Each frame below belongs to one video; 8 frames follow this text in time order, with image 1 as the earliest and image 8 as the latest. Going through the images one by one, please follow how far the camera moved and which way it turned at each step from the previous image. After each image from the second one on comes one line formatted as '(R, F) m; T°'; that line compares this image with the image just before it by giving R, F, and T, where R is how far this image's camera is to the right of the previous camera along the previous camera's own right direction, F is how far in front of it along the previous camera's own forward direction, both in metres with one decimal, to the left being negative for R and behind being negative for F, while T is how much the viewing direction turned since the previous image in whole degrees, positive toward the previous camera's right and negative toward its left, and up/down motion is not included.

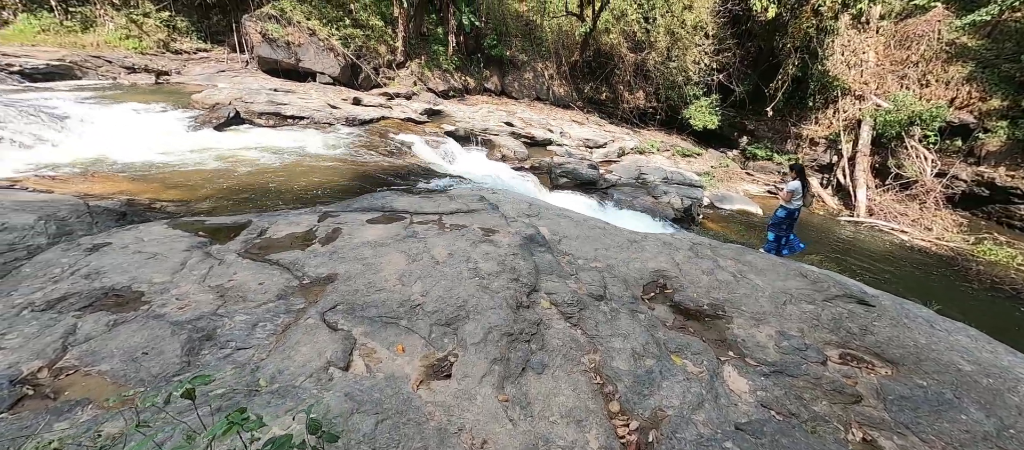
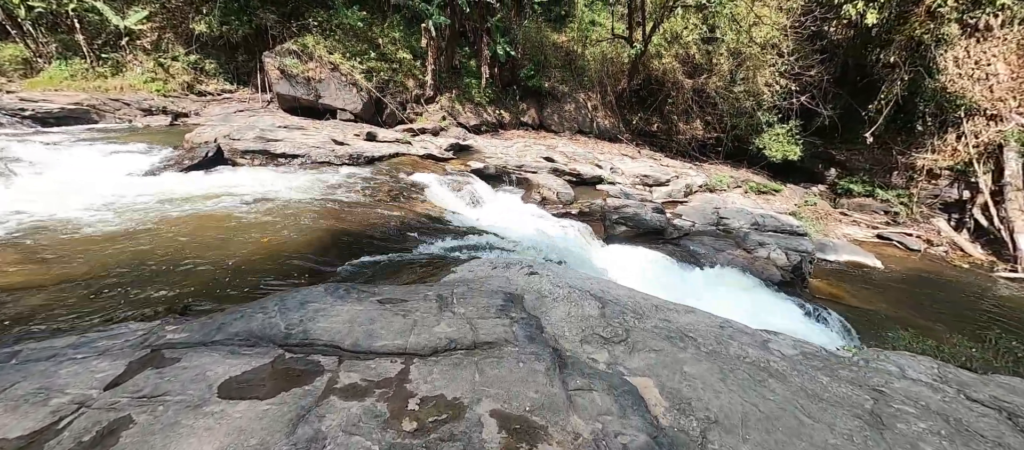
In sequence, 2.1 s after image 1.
(-0.1, +1.9) m; -6°
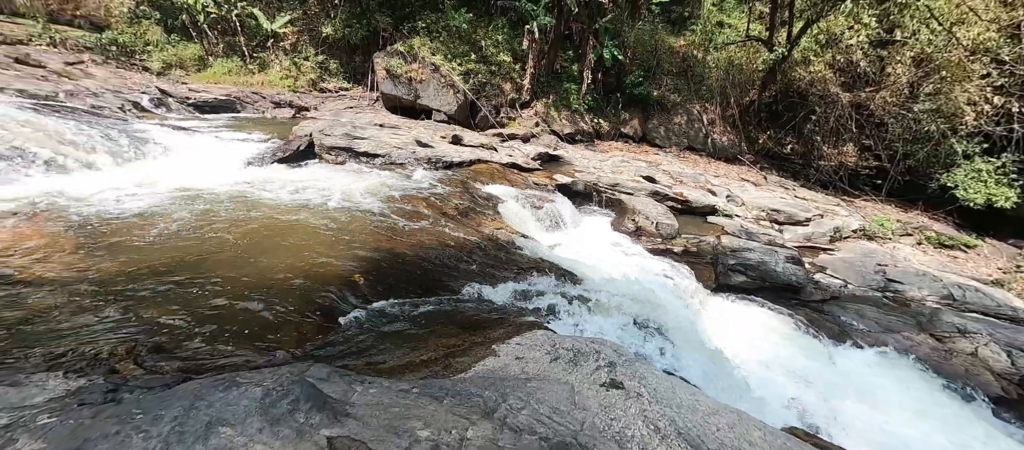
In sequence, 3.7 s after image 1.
(0.0, +0.9) m; -13°
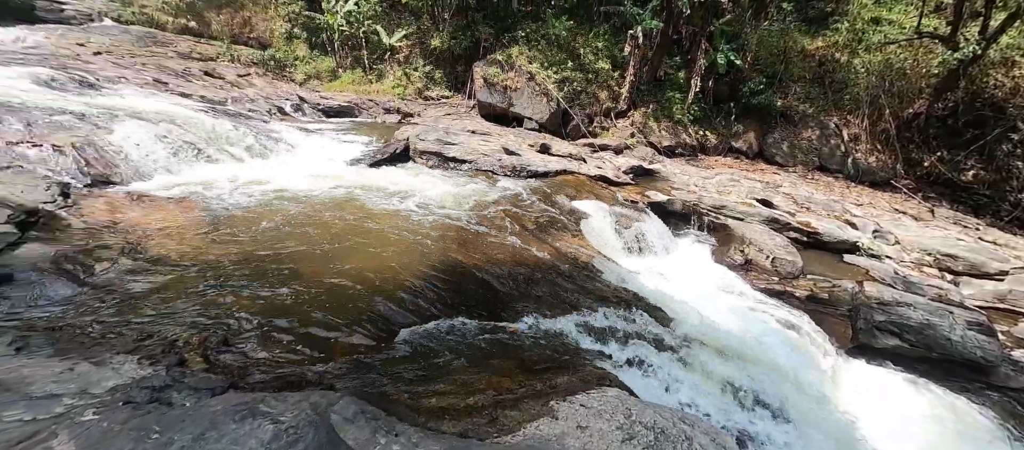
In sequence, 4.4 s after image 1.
(0.0, +0.3) m; -13°
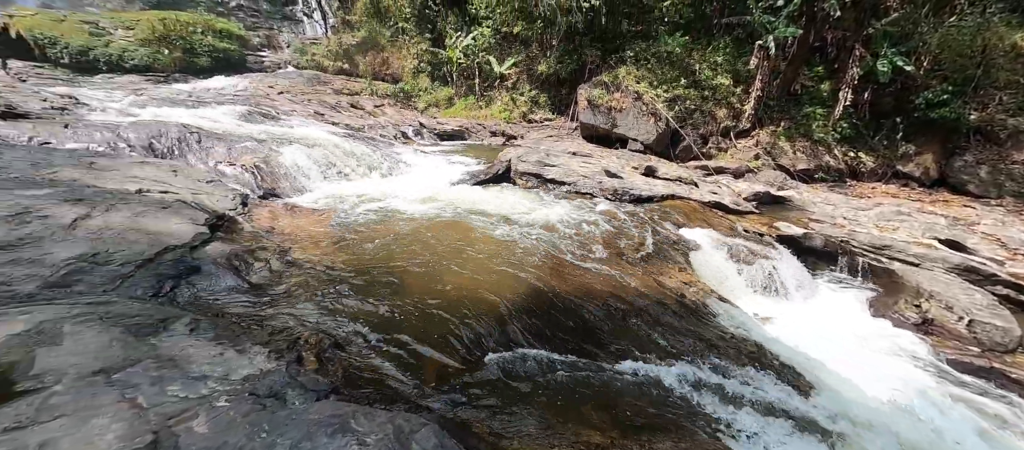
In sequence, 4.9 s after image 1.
(0.0, +0.1) m; -15°
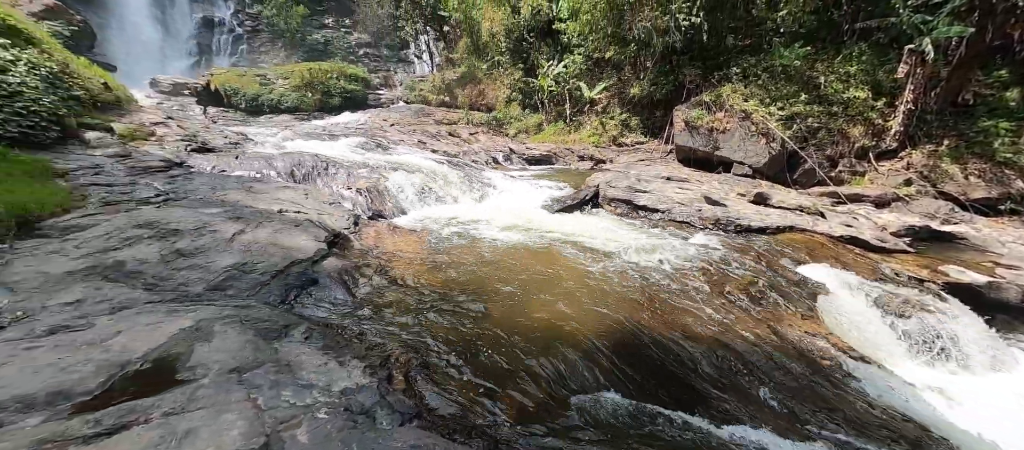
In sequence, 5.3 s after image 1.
(0.0, +0.1) m; -13°
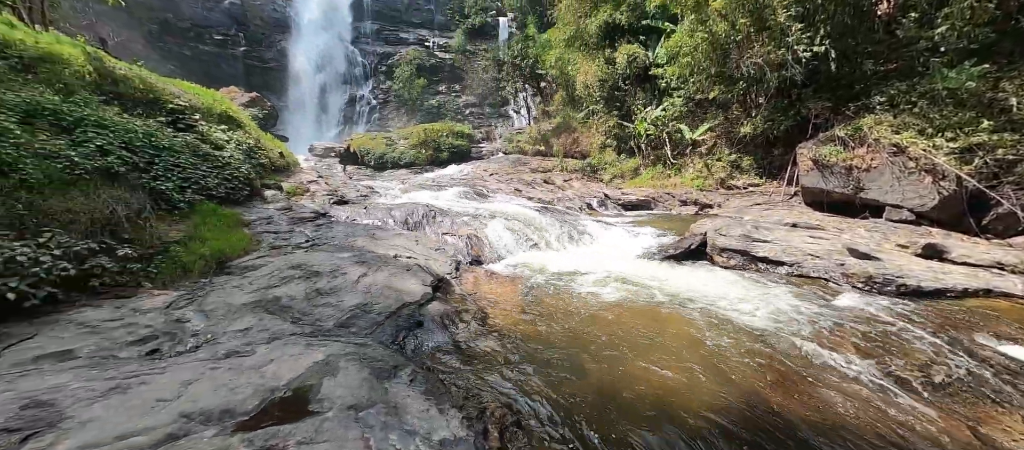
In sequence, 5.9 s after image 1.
(0.0, 0.0) m; -15°
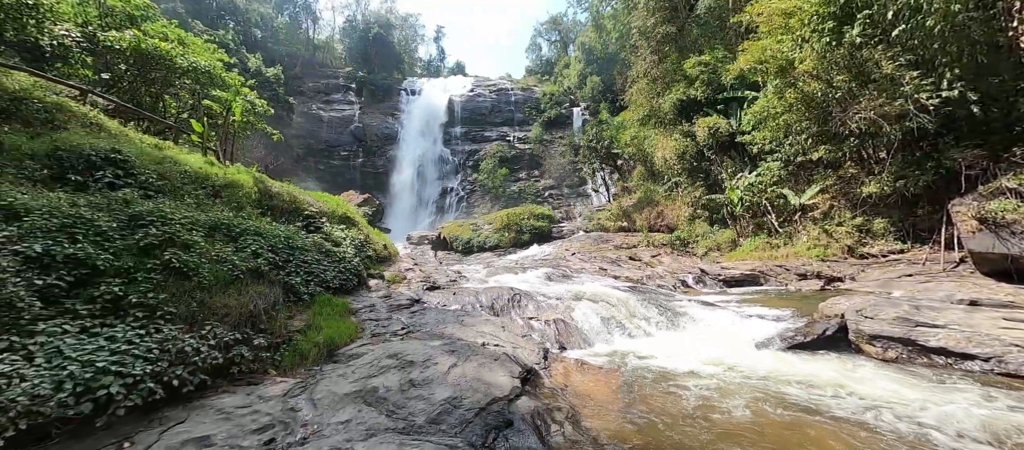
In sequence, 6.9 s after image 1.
(0.0, 0.0) m; -13°
